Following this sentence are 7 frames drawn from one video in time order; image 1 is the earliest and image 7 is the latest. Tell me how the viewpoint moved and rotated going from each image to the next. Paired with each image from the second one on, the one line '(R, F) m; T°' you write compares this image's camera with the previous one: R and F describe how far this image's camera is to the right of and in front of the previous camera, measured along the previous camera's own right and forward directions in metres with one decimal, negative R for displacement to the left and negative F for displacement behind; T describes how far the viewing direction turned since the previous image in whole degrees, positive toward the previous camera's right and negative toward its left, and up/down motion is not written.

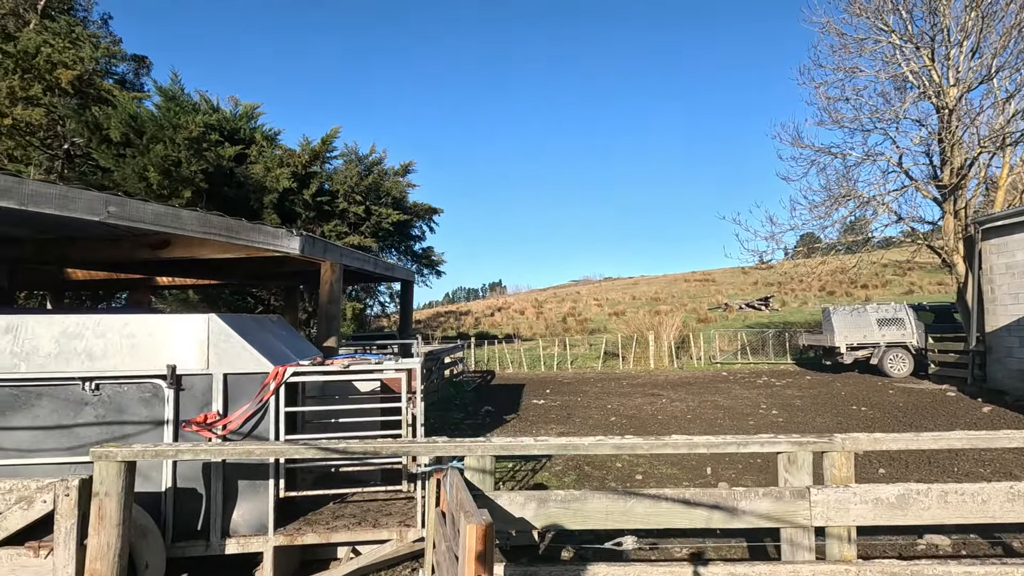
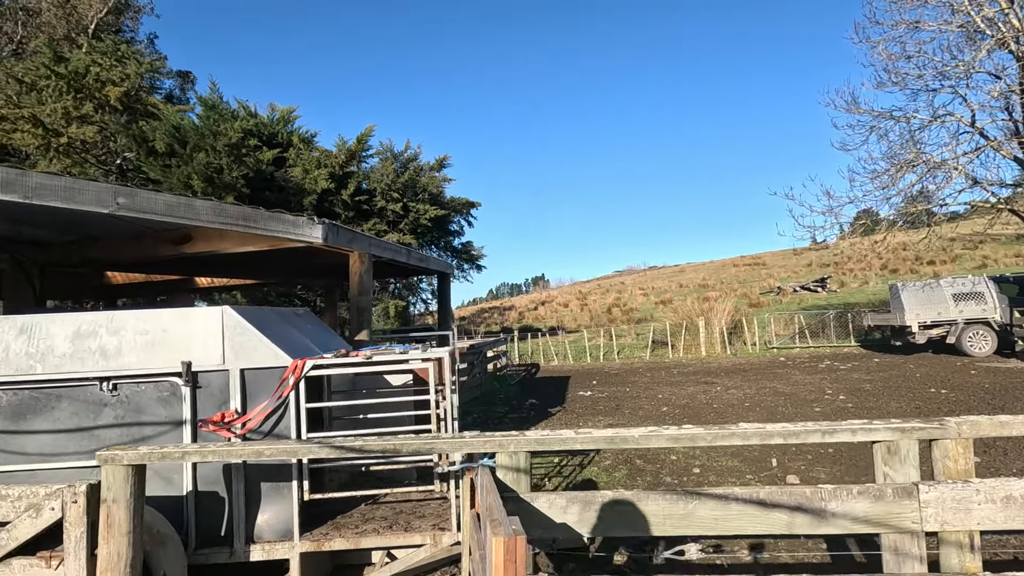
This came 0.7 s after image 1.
(+0.1, +0.4) m; -5°
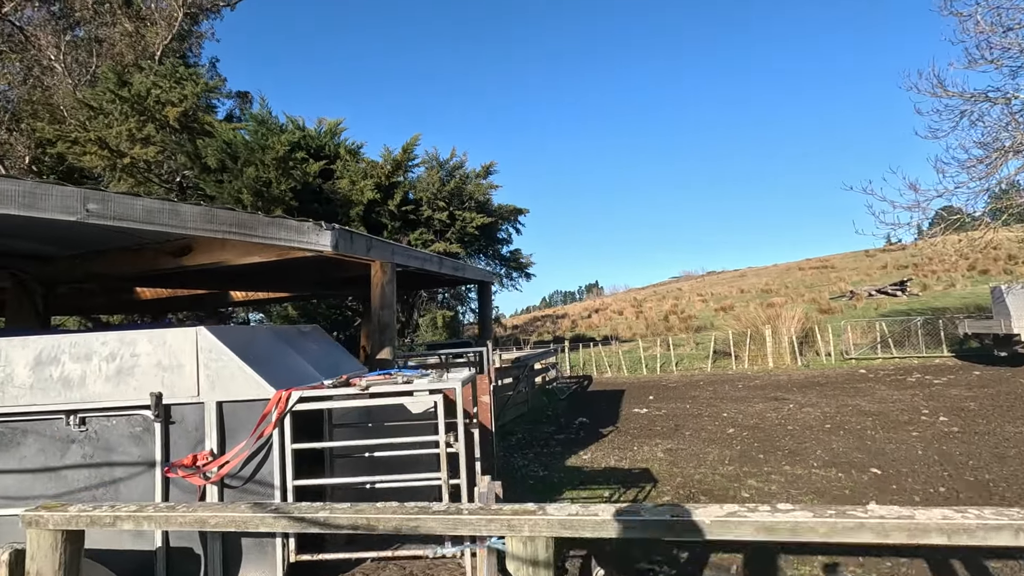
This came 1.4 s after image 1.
(+0.1, +0.7) m; -6°
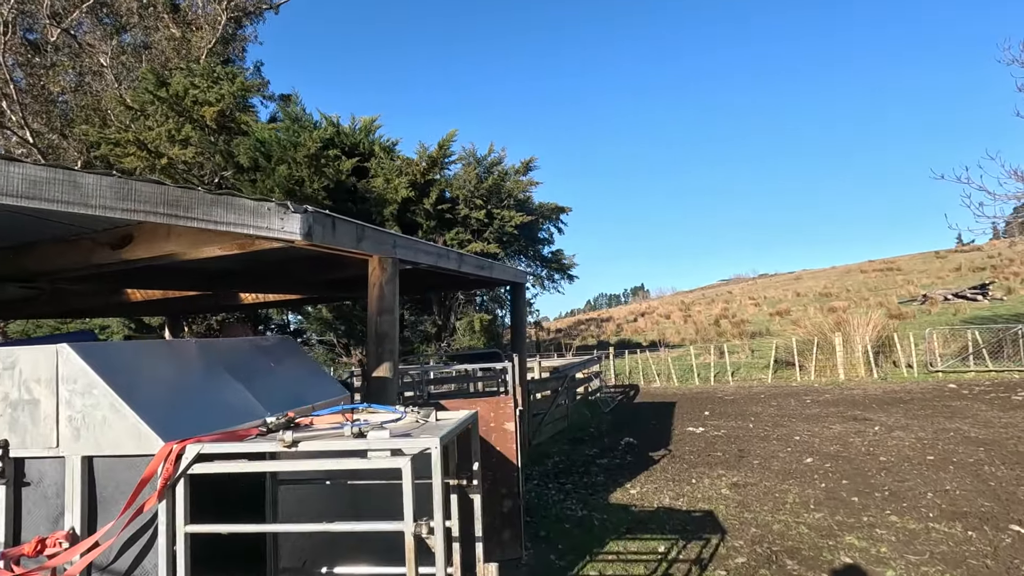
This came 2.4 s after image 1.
(+0.1, +1.1) m; -5°
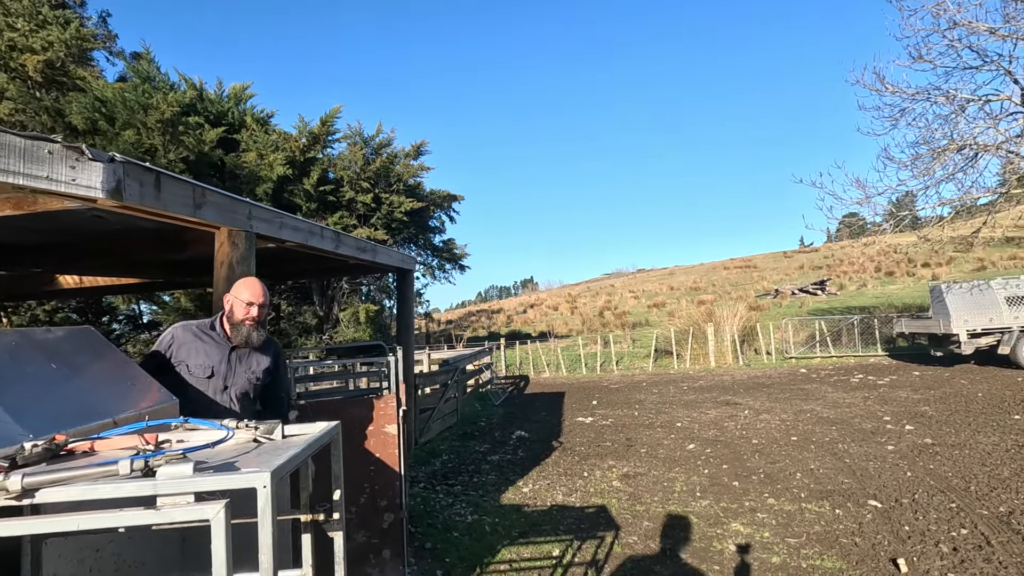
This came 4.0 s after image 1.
(0.0, +0.5) m; +12°
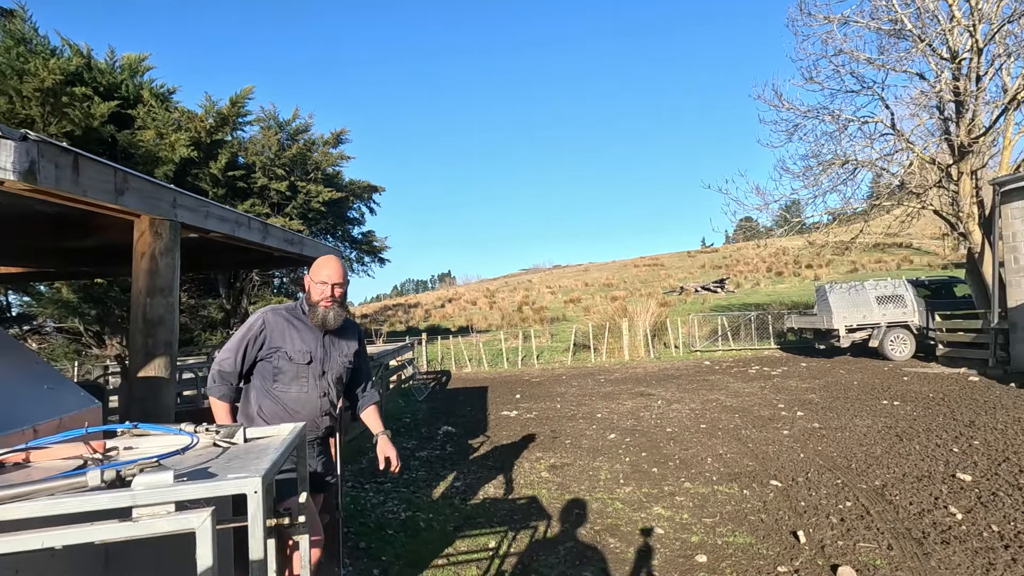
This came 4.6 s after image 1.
(-0.2, 0.0) m; +9°
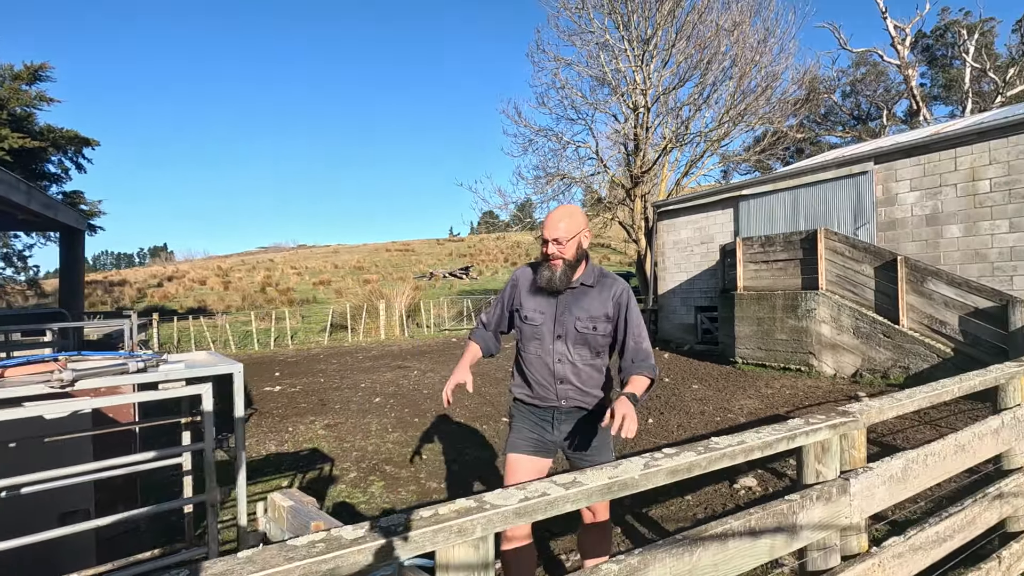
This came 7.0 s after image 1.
(-0.5, -1.1) m; +26°
